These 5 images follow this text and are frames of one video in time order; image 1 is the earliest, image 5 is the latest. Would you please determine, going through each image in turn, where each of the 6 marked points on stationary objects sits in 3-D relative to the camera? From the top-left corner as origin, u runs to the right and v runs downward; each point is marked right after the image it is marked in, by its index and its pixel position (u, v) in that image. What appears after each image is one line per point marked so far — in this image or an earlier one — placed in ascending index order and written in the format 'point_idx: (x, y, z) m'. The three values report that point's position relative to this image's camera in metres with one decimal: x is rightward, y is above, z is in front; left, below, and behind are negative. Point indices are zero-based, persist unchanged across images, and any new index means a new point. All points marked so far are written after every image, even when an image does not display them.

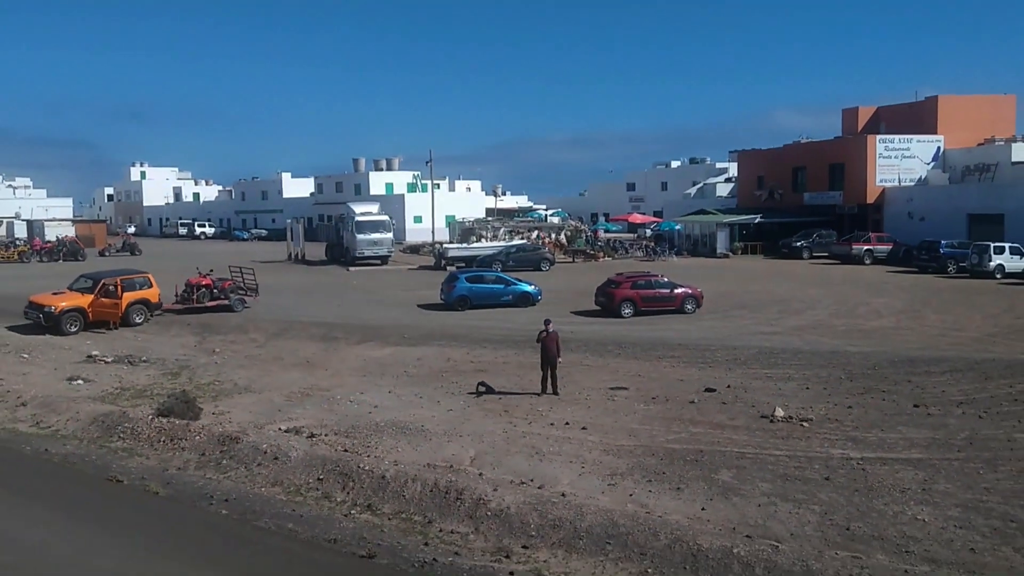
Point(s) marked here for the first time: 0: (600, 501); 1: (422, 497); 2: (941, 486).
0: (+0.7, -1.6, +10.4) m
1: (-0.7, -1.6, +10.4) m
2: (+3.4, -1.6, +10.9) m
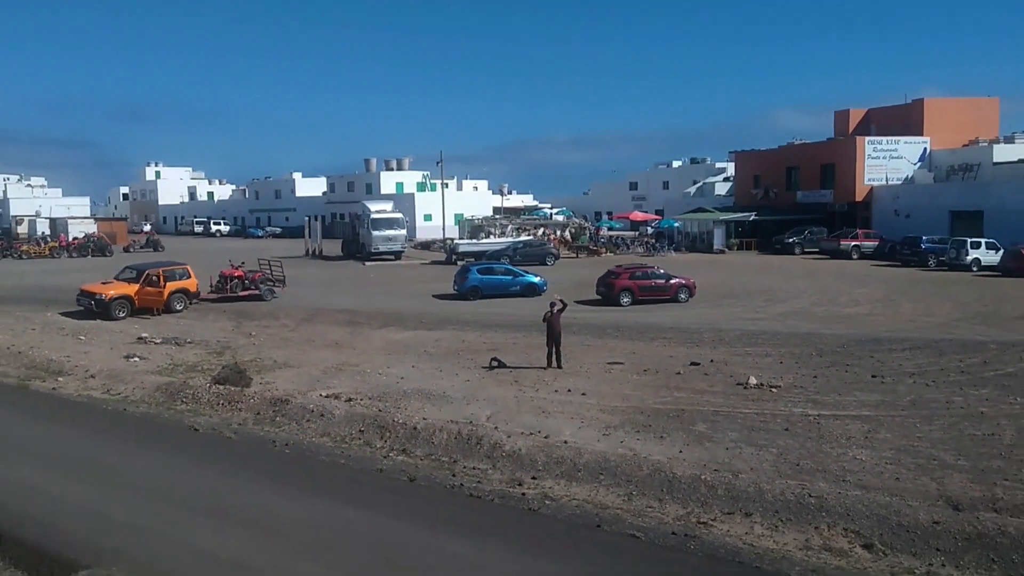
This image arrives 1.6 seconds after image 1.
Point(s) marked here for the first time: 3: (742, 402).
0: (+0.8, -1.5, +12.5) m
1: (-0.6, -1.4, +12.6) m
2: (+3.5, -1.4, +13.0) m
3: (+2.5, -1.2, +14.6) m
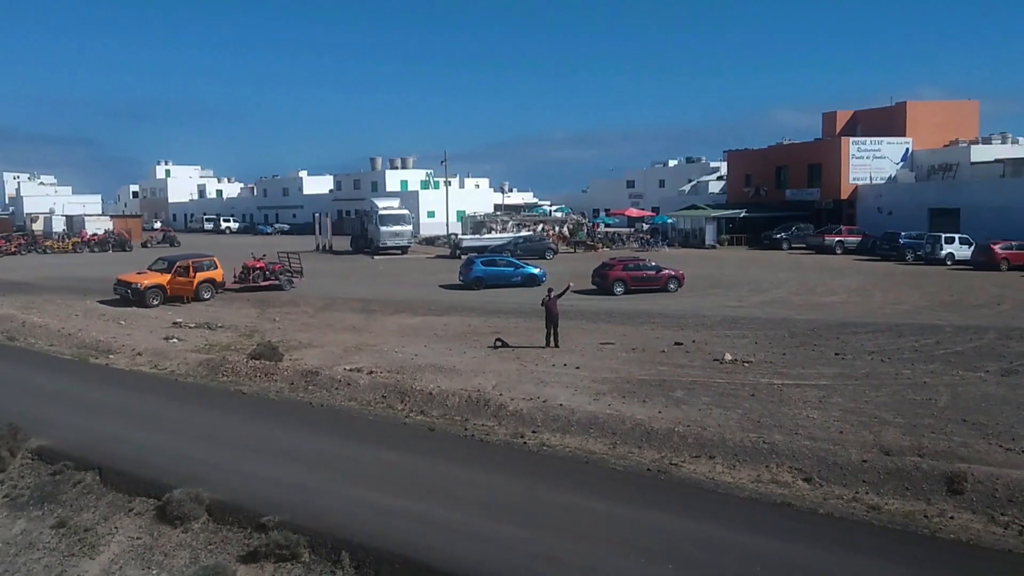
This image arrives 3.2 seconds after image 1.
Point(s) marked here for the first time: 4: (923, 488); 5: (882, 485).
0: (+0.8, -1.3, +14.5) m
1: (-0.6, -1.3, +14.6) m
2: (+3.6, -1.2, +15.0) m
3: (+2.5, -1.1, +16.6) m
4: (+3.3, -1.6, +10.9) m
5: (+3.0, -1.6, +11.0) m
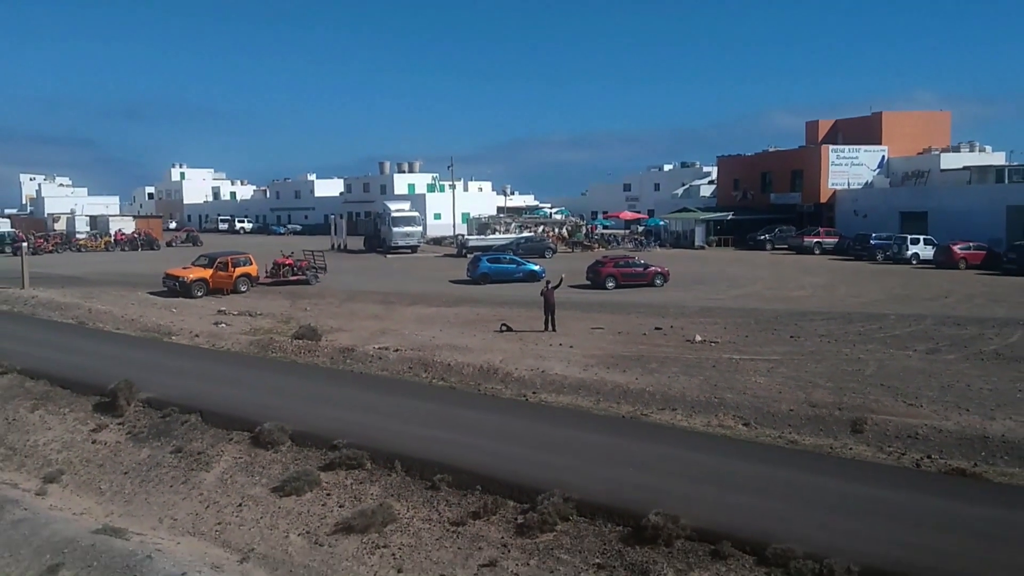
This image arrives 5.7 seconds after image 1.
0: (+0.9, -1.1, +17.8) m
1: (-0.5, -1.1, +17.9) m
2: (+3.6, -1.1, +18.3) m
3: (+2.6, -0.9, +19.9) m
4: (+3.4, -1.5, +14.2) m
5: (+3.1, -1.5, +14.3) m
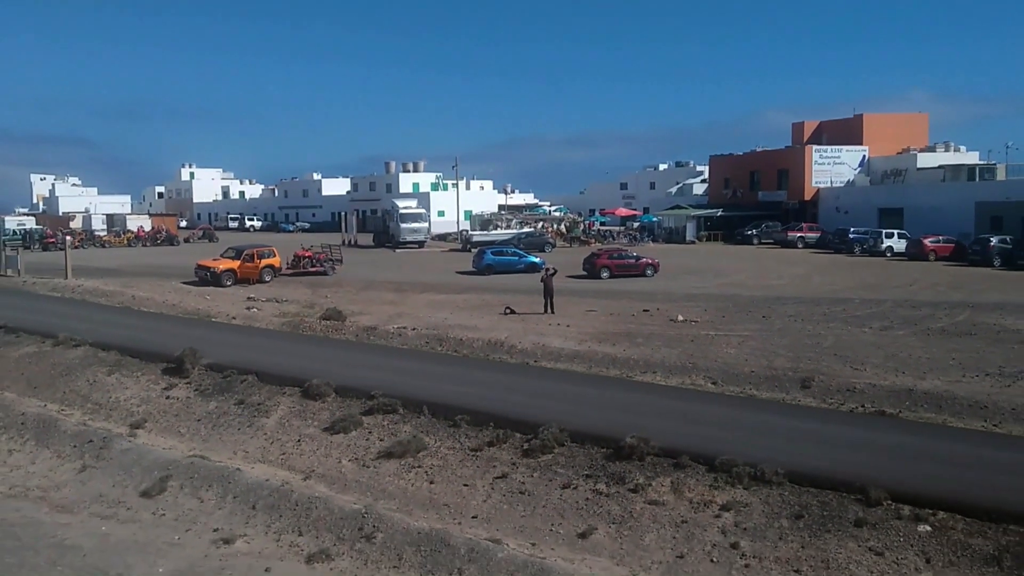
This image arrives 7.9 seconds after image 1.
0: (+0.9, -0.9, +20.5) m
1: (-0.4, -0.9, +20.6) m
2: (+3.7, -0.8, +21.0) m
3: (+2.6, -0.7, +22.6) m
4: (+3.4, -1.2, +16.9) m
5: (+3.1, -1.2, +17.0) m
